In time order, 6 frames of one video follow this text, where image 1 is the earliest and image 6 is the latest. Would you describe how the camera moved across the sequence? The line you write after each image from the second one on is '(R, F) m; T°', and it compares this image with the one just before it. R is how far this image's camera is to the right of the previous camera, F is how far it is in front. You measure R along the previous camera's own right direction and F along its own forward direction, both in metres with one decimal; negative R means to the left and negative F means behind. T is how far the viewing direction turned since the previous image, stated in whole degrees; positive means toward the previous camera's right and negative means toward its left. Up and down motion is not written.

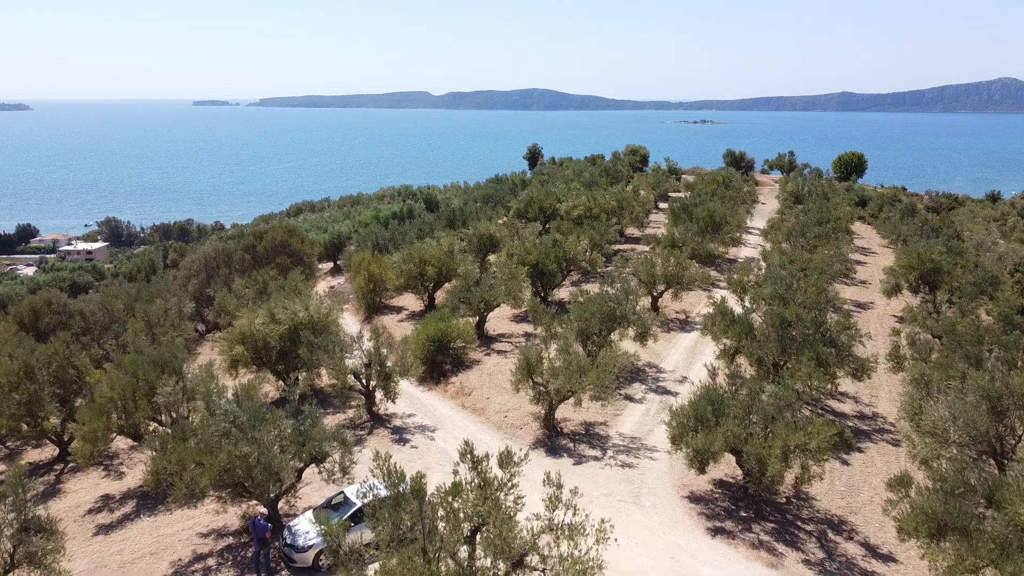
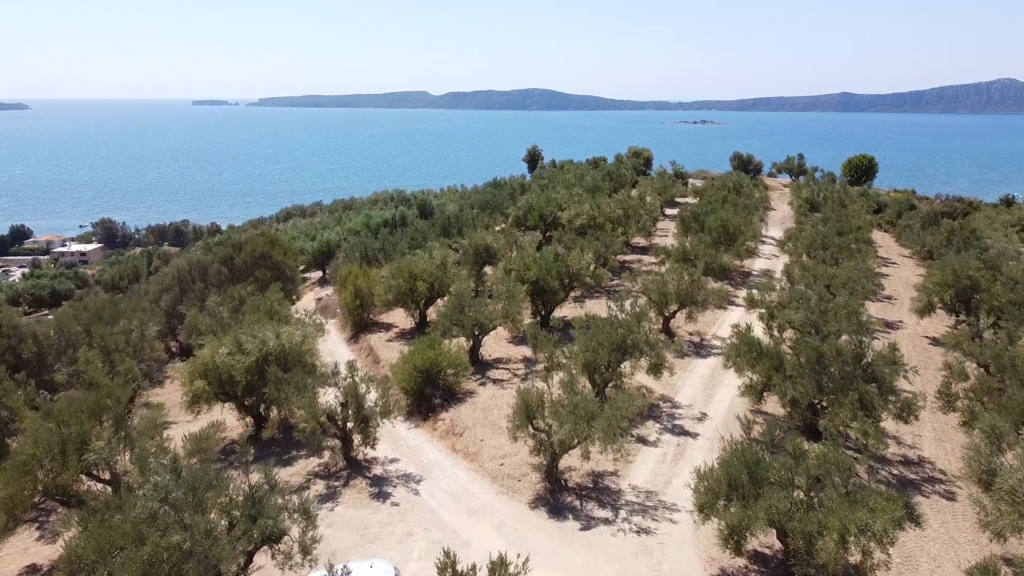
(+0.1, +2.1) m; 0°
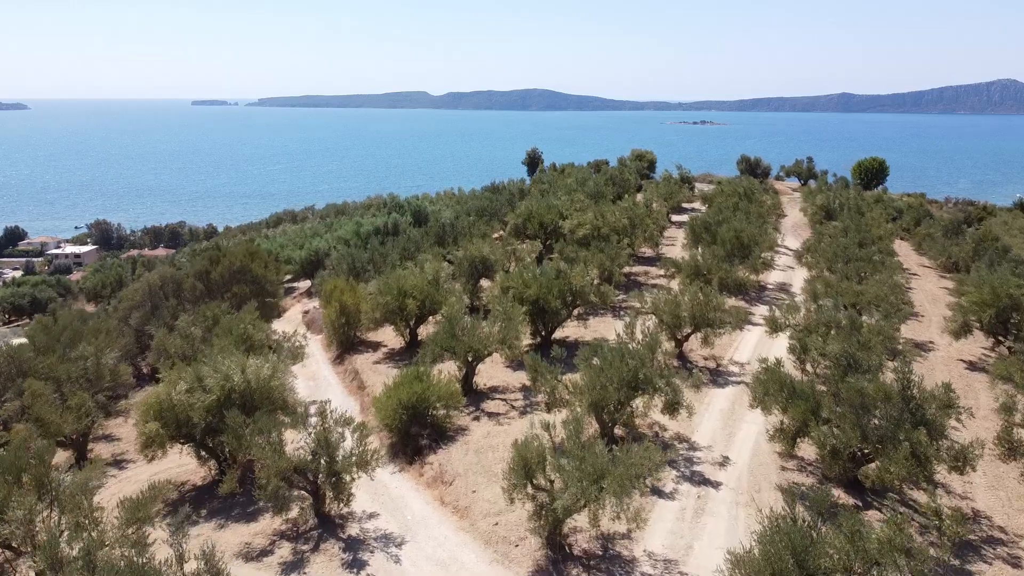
(+0.1, +2.0) m; 0°
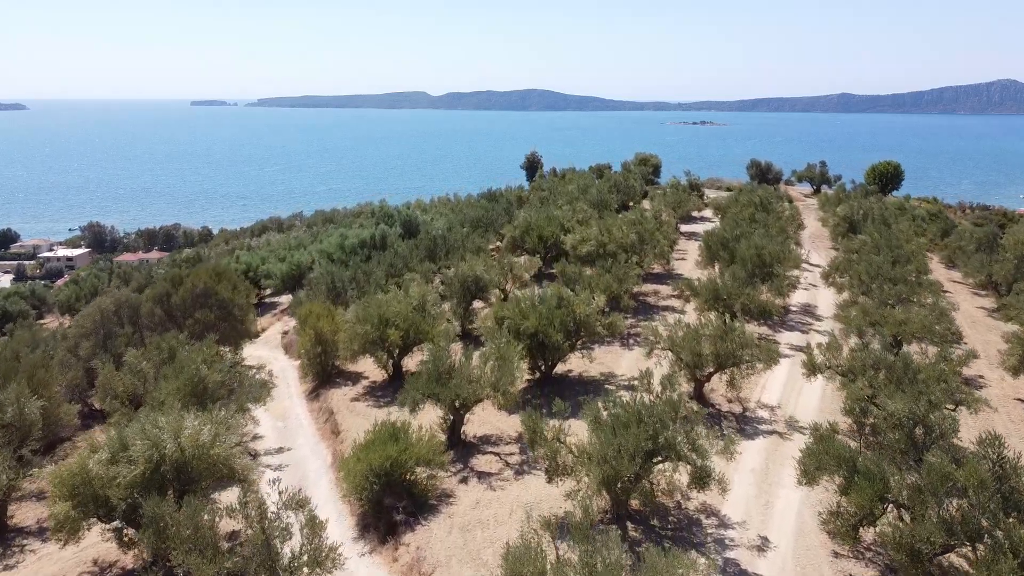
(+0.2, +2.6) m; 0°
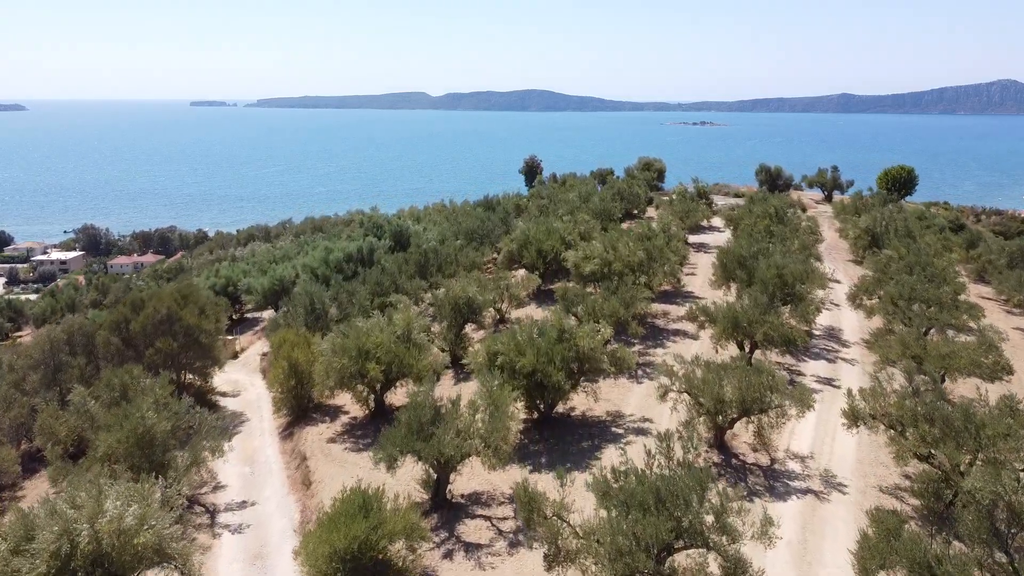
(+0.2, +2.2) m; 0°
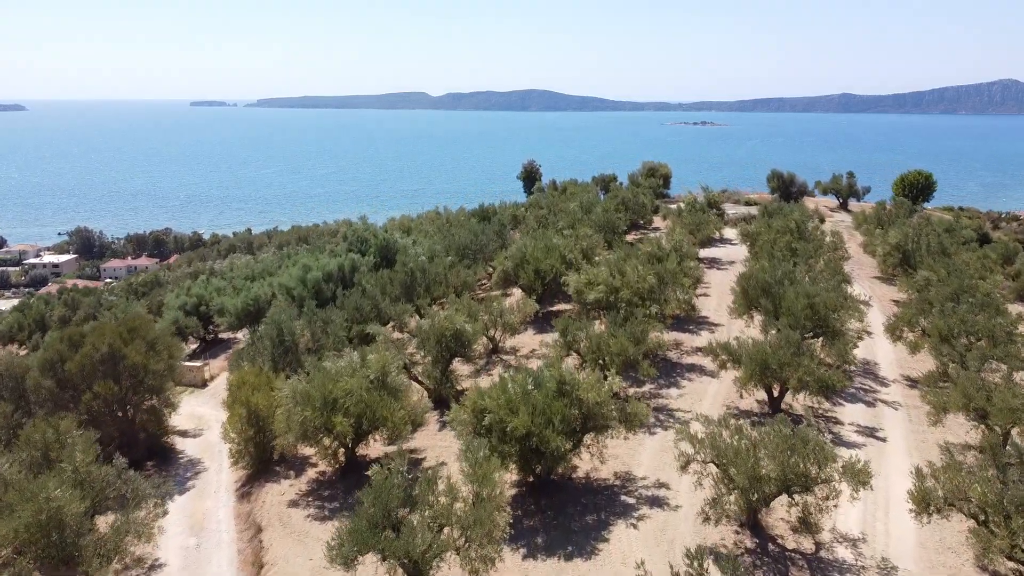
(+0.3, +2.6) m; 0°
